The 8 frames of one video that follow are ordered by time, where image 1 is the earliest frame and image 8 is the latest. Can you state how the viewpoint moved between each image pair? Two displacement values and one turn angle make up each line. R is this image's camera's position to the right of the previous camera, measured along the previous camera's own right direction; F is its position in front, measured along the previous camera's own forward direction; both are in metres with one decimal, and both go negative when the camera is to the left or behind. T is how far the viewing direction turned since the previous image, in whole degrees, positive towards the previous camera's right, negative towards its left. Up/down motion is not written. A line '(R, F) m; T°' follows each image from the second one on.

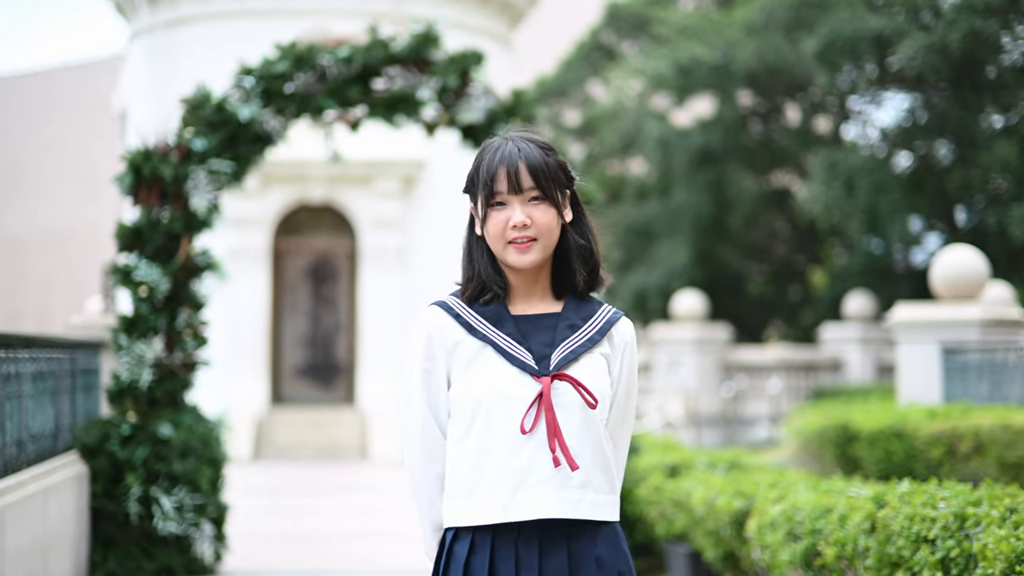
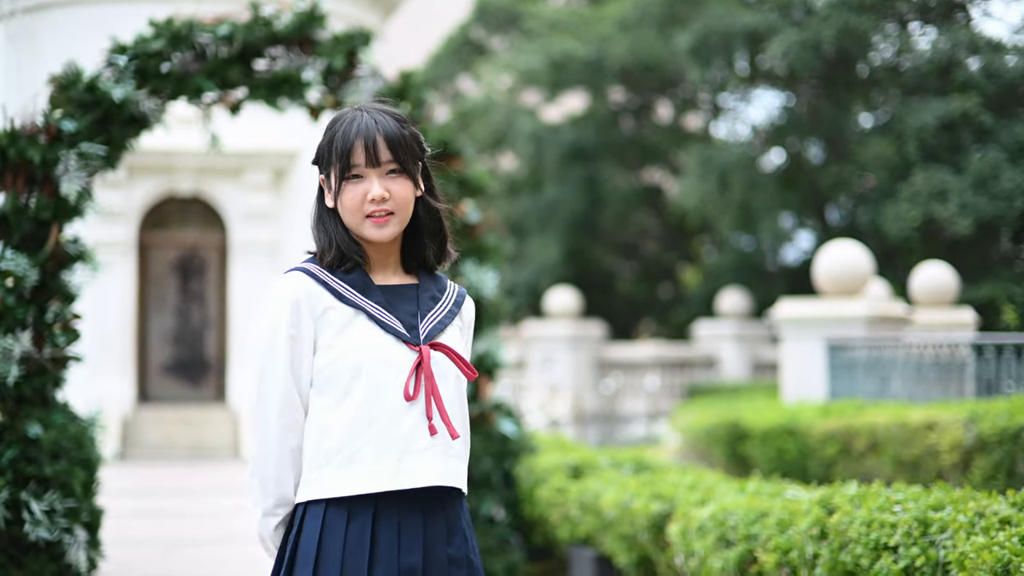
(-0.1, +0.3) m; +4°
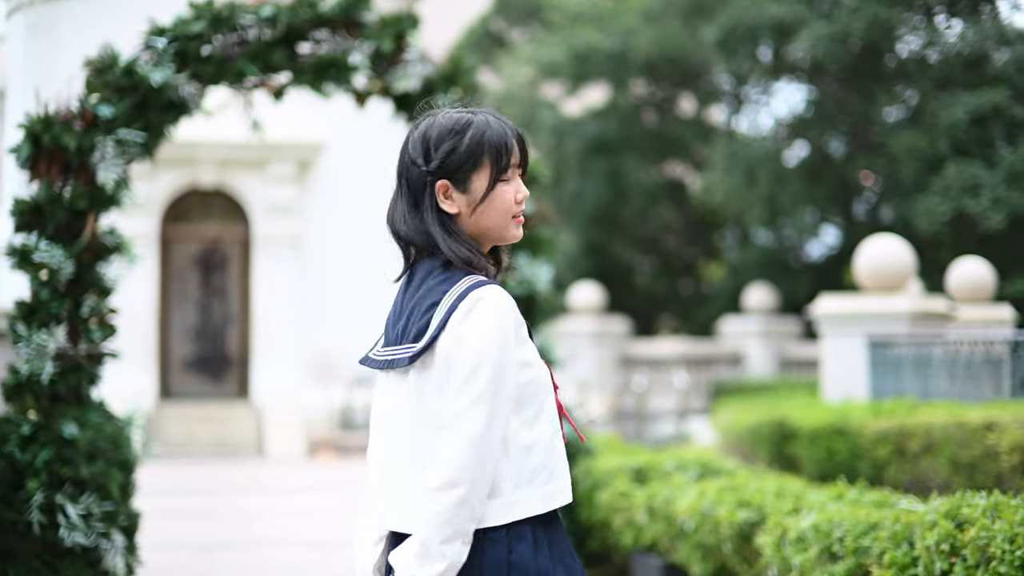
(-0.2, +0.3) m; 0°
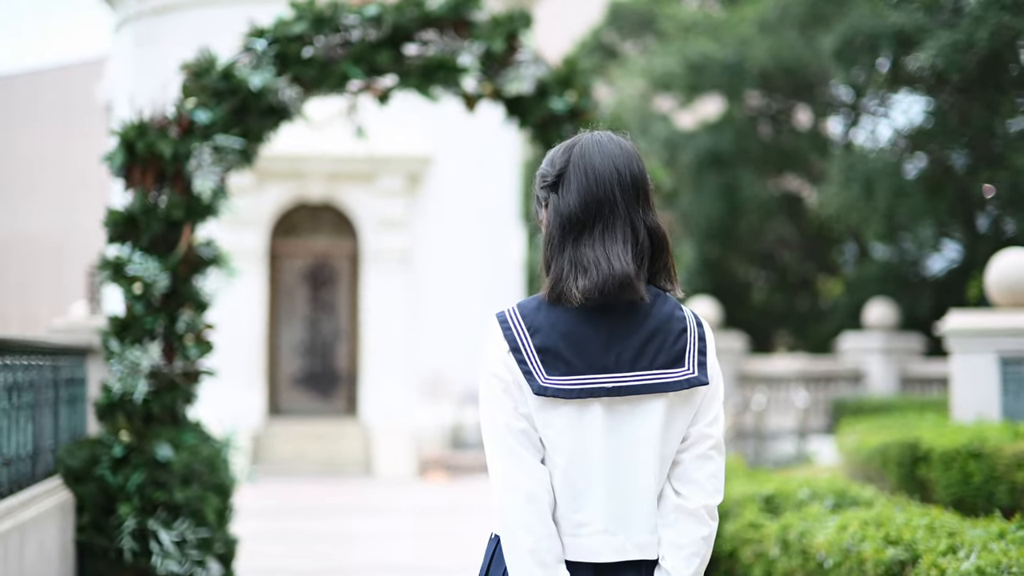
(0.0, +0.4) m; -3°
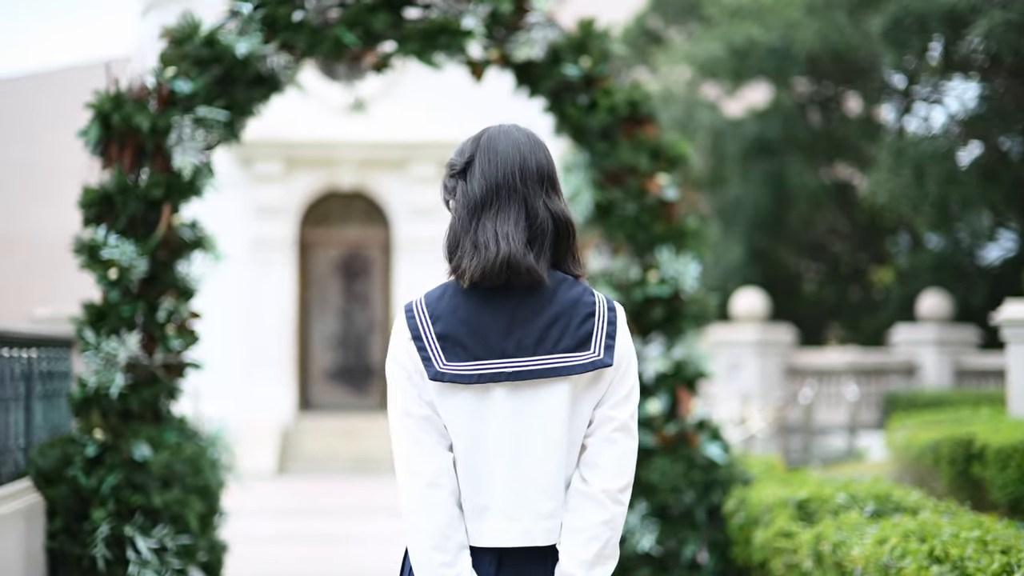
(+0.1, +0.5) m; -2°
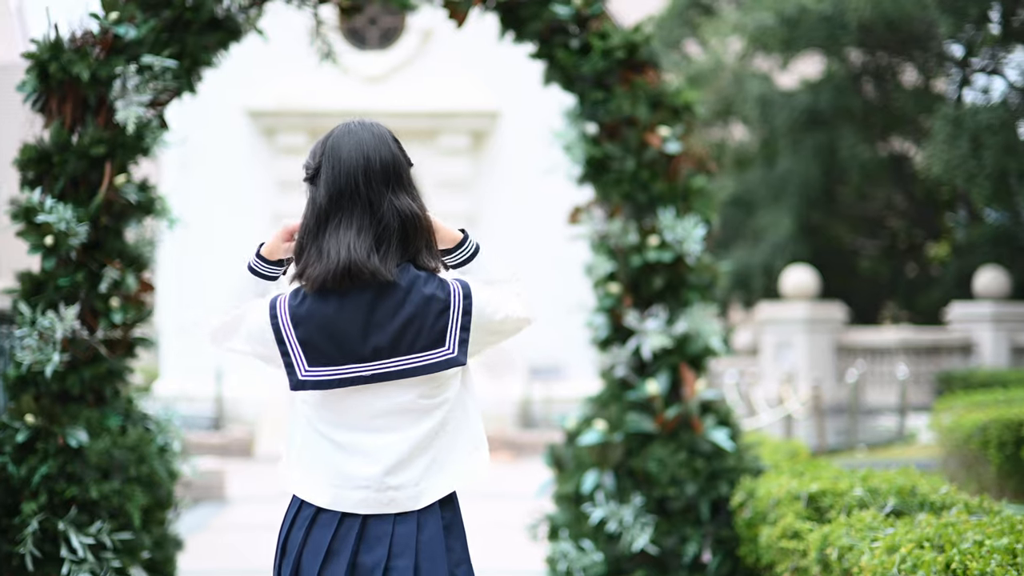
(+0.2, +0.6) m; -2°
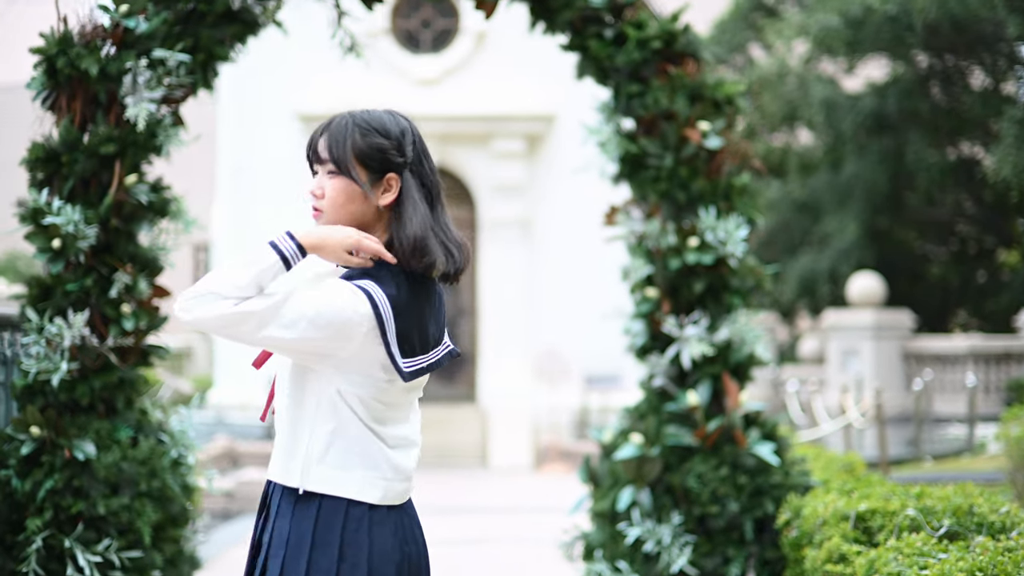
(+0.1, +0.3) m; -2°
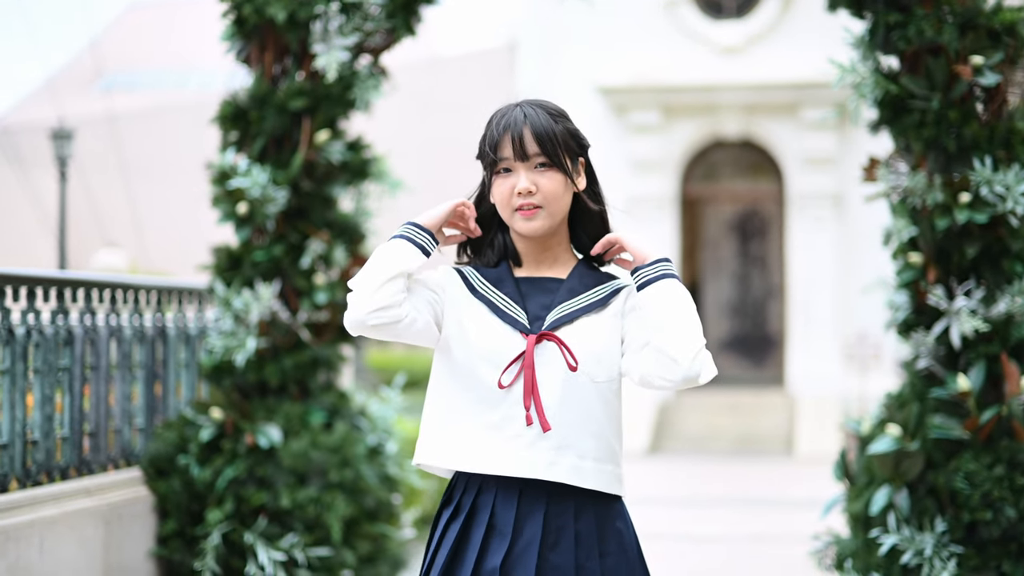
(+0.2, +0.6) m; -10°
